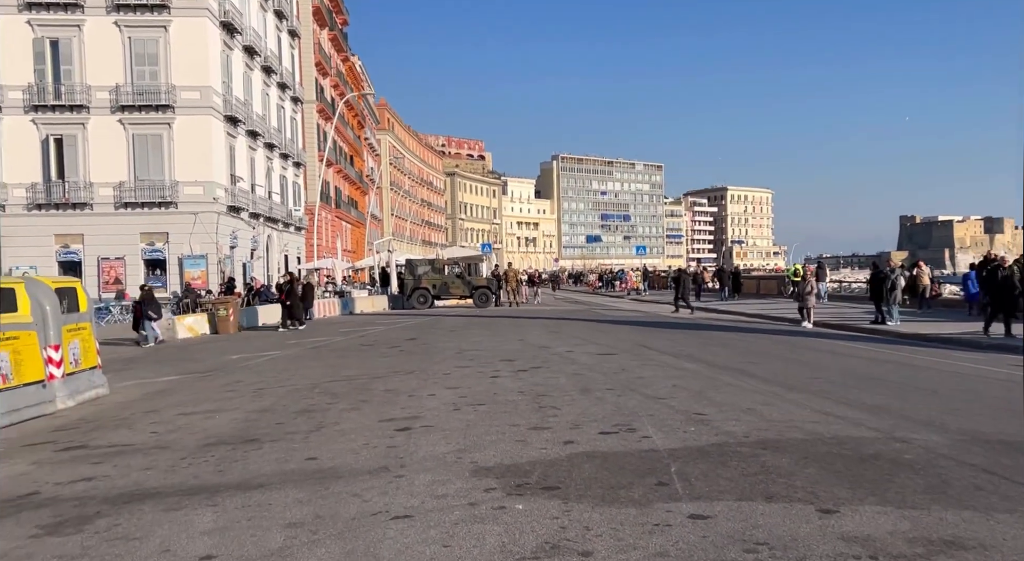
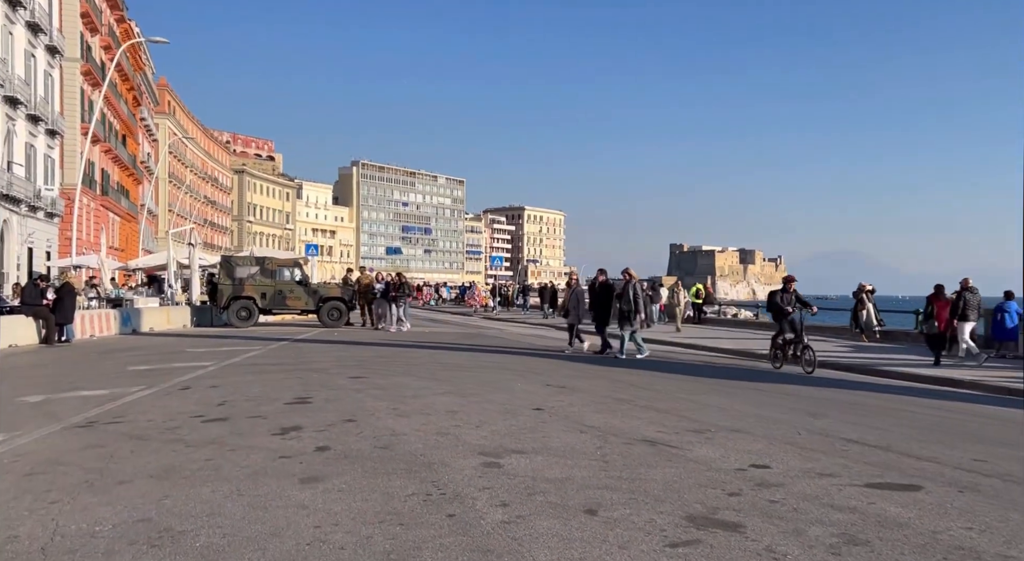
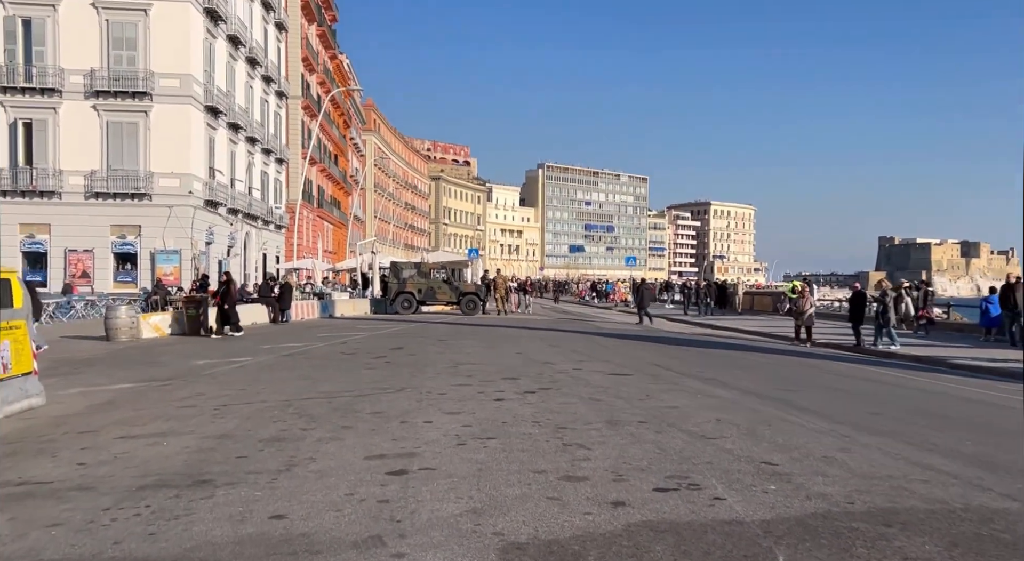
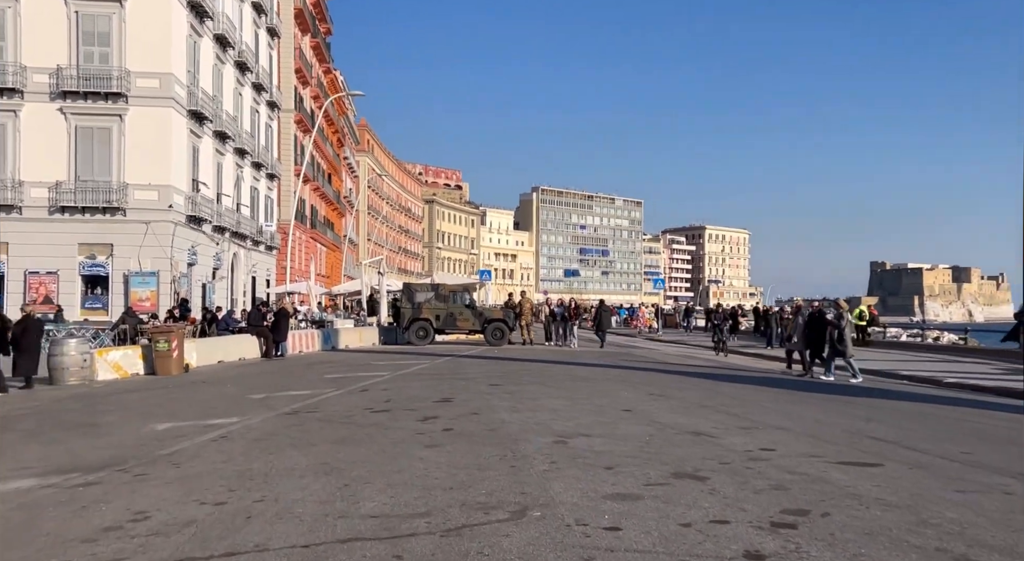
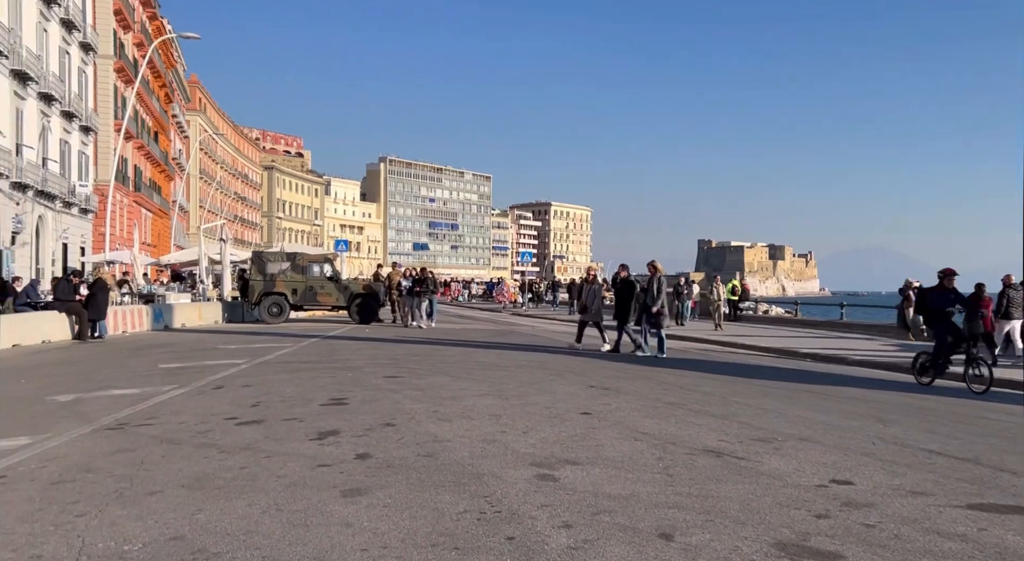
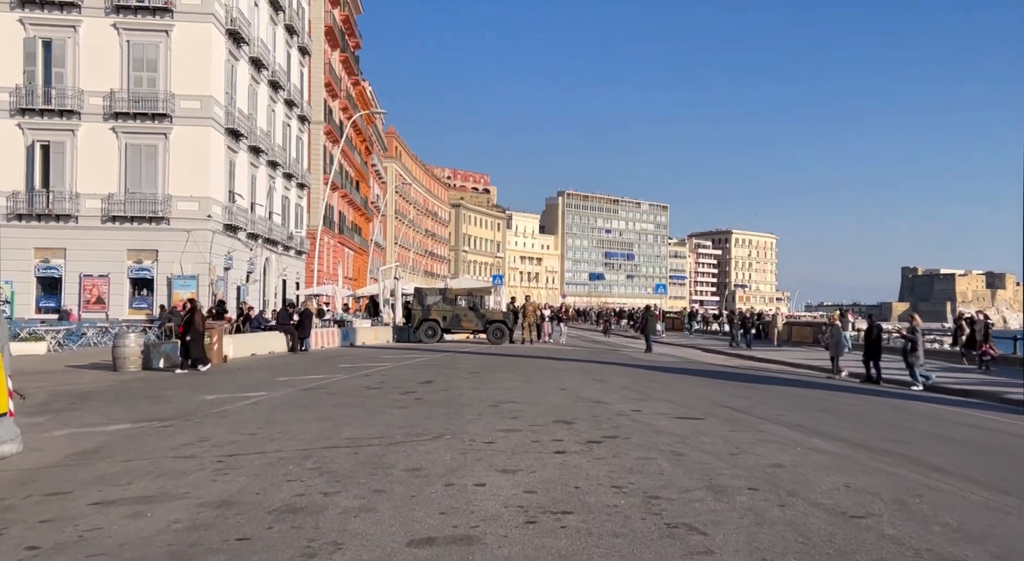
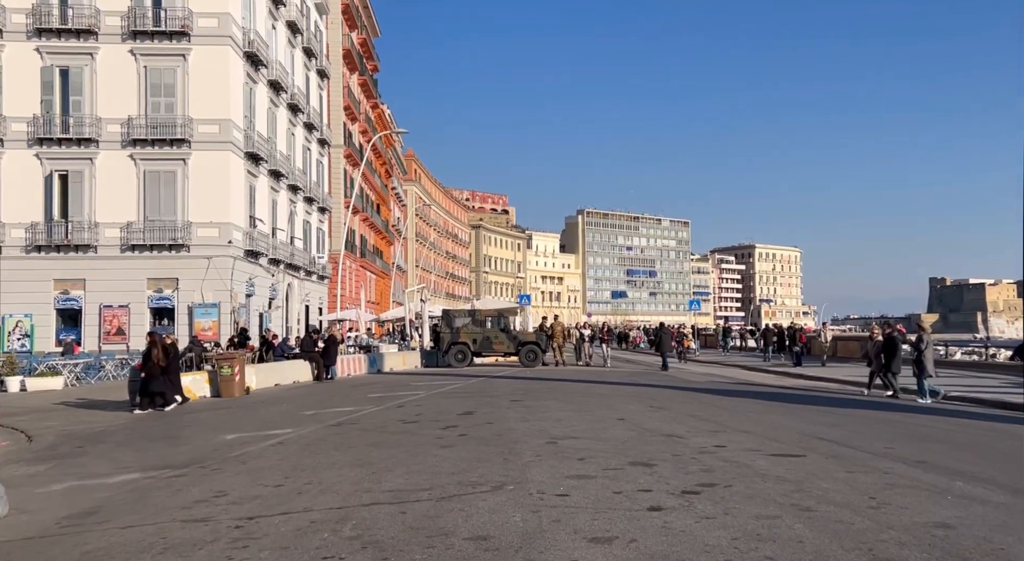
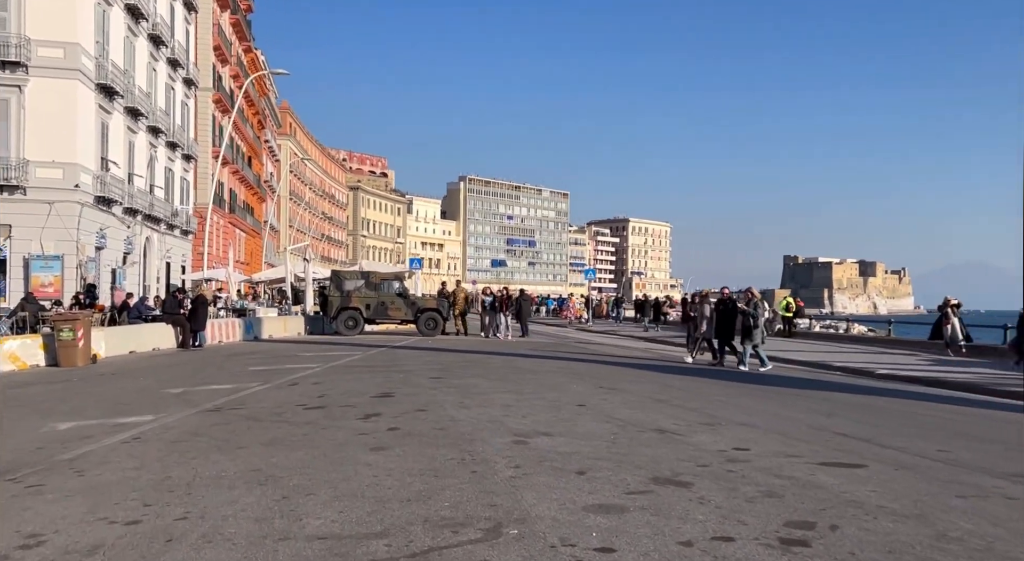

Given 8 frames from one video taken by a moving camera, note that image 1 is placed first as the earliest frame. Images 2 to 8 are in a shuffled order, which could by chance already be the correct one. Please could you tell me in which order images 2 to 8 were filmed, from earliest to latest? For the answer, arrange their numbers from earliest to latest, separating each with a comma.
3, 6, 7, 4, 8, 2, 5
